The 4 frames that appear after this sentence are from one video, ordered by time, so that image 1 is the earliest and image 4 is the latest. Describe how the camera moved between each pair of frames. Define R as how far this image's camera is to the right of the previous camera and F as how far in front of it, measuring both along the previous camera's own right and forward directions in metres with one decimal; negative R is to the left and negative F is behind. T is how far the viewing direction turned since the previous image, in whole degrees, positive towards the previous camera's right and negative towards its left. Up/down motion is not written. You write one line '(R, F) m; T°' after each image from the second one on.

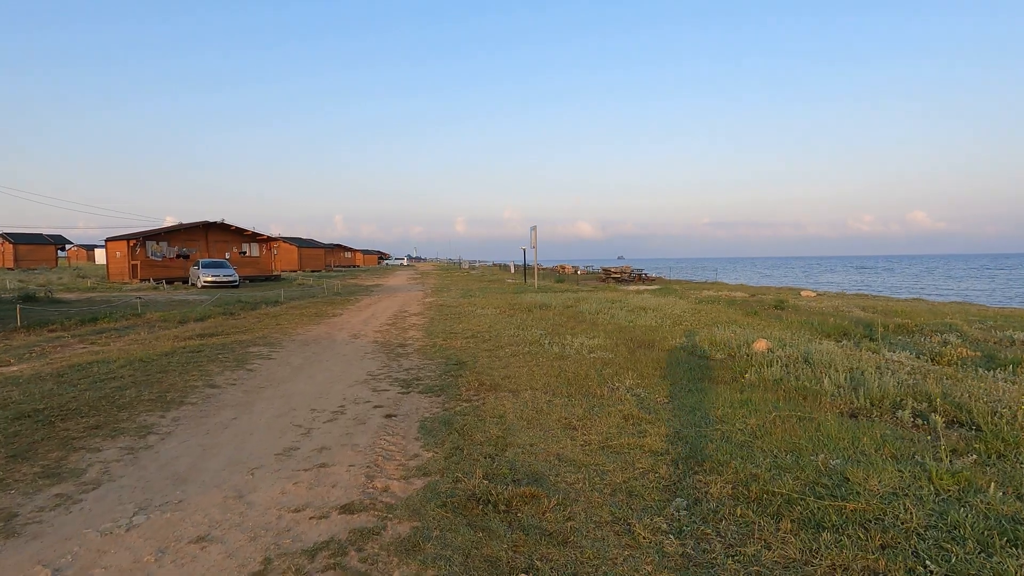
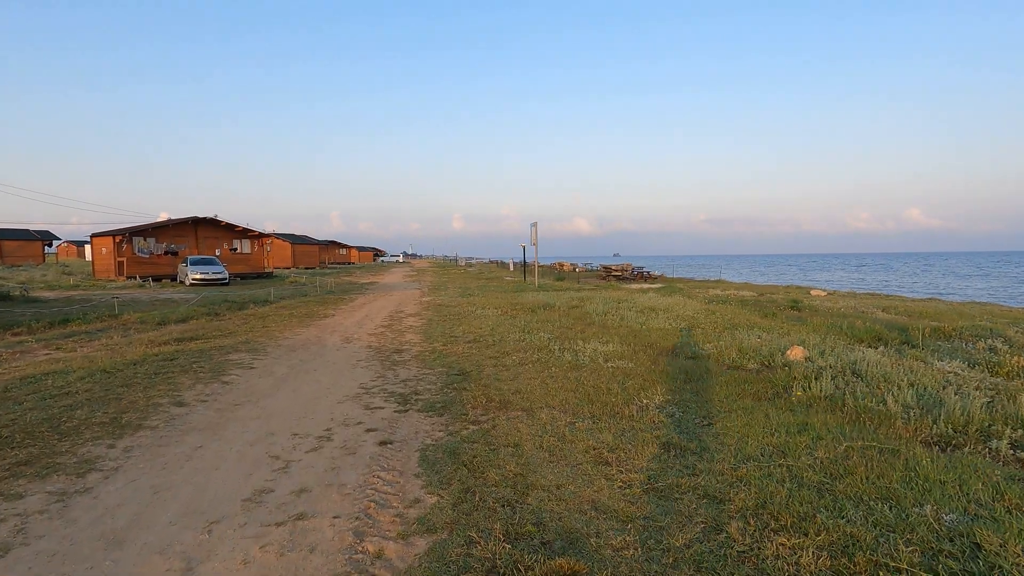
(-0.2, +0.9) m; 0°
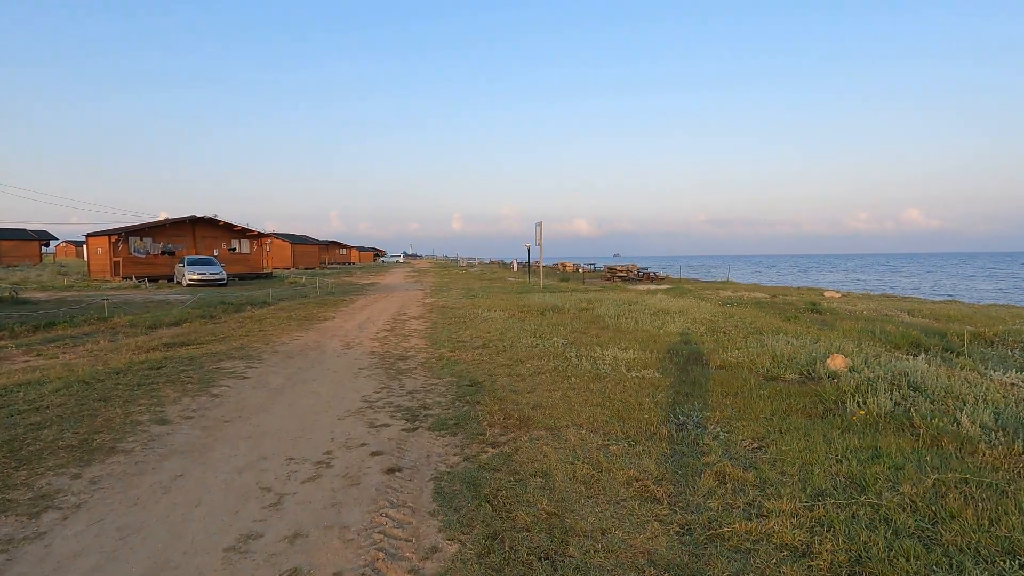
(-0.2, +0.6) m; 0°
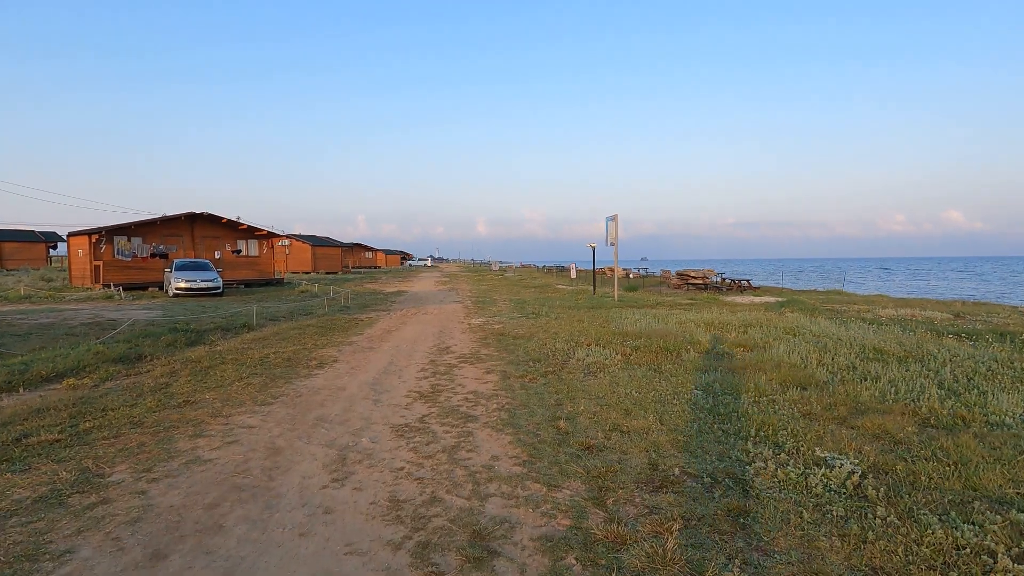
(-1.5, +5.8) m; -3°
